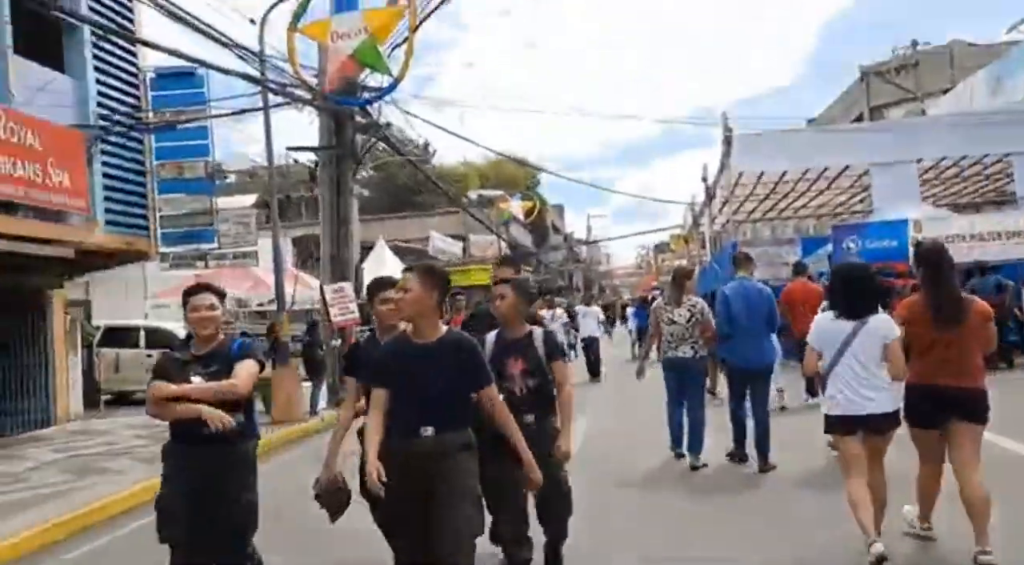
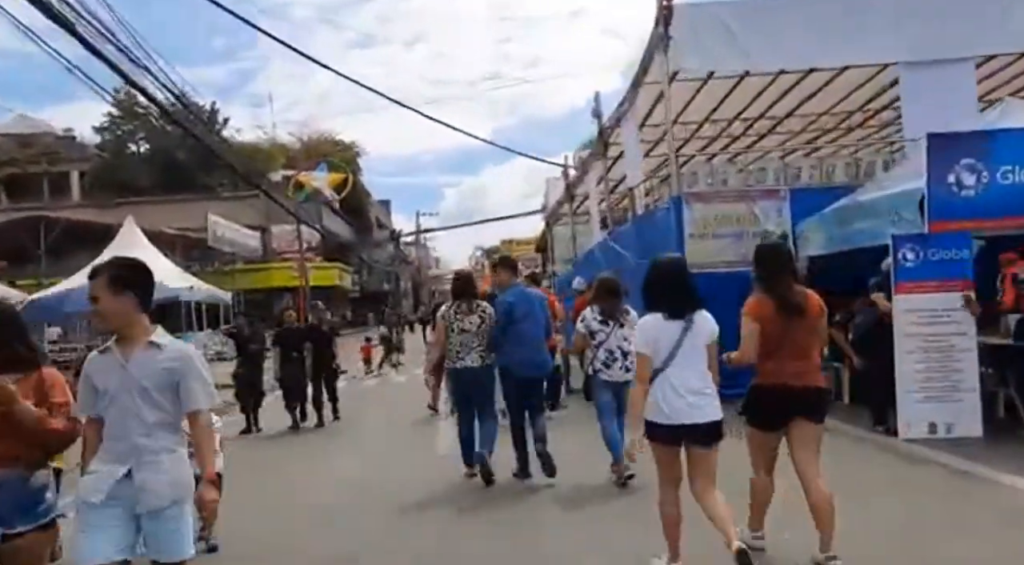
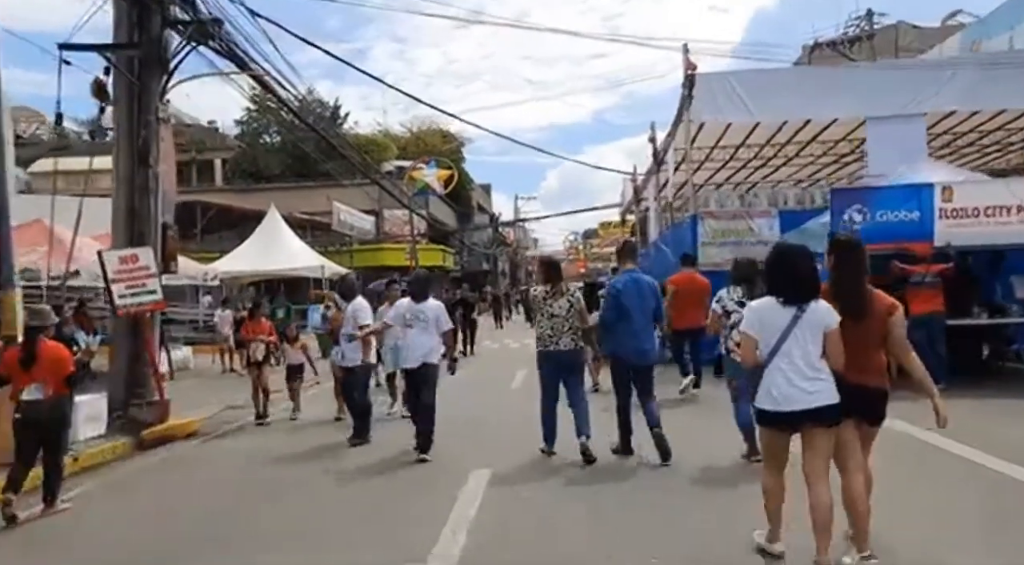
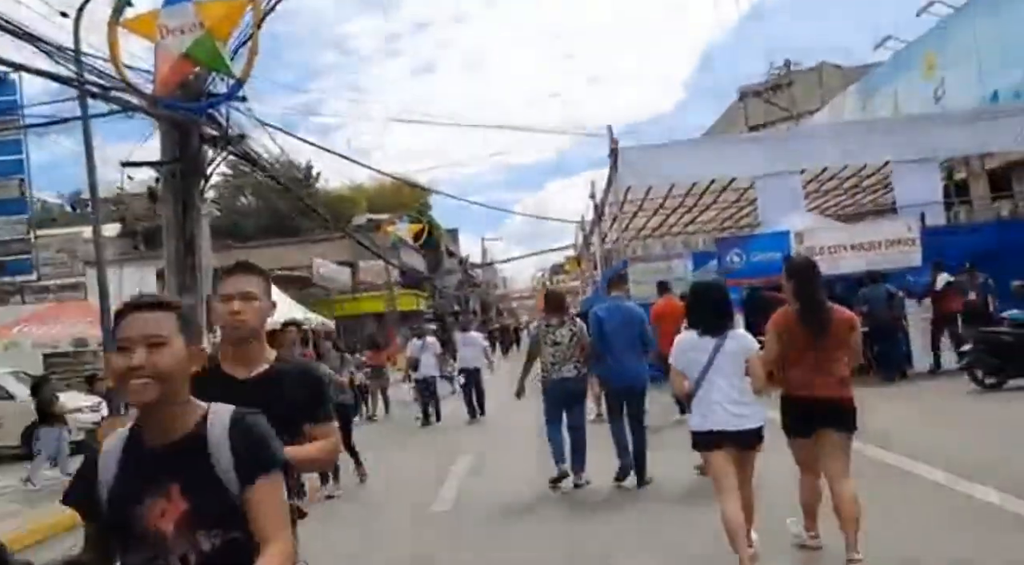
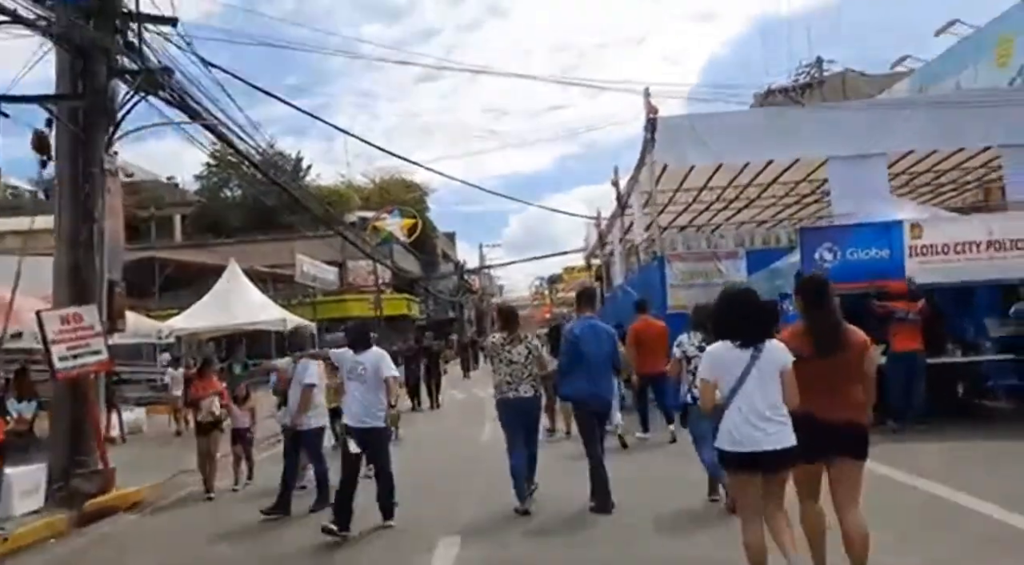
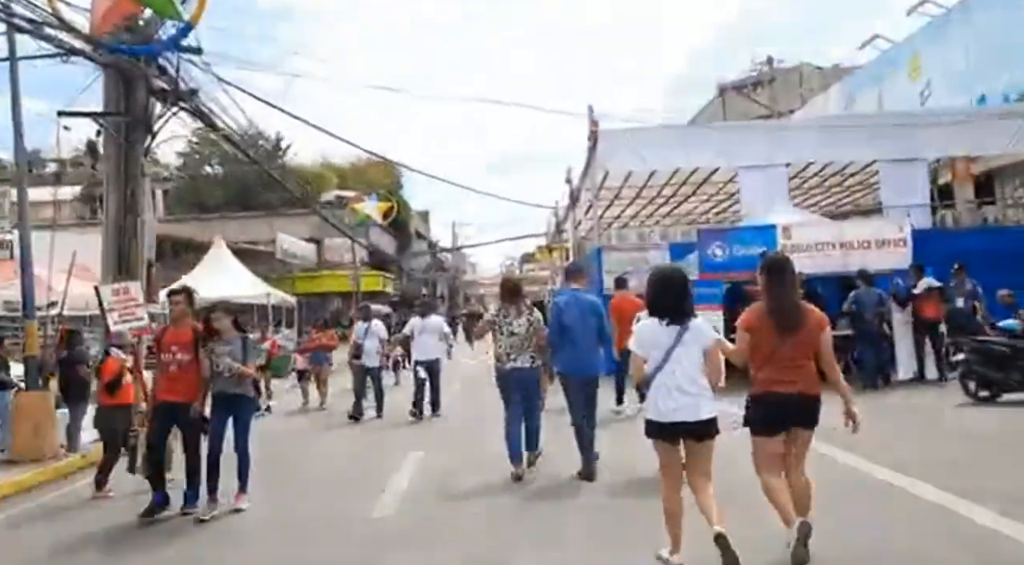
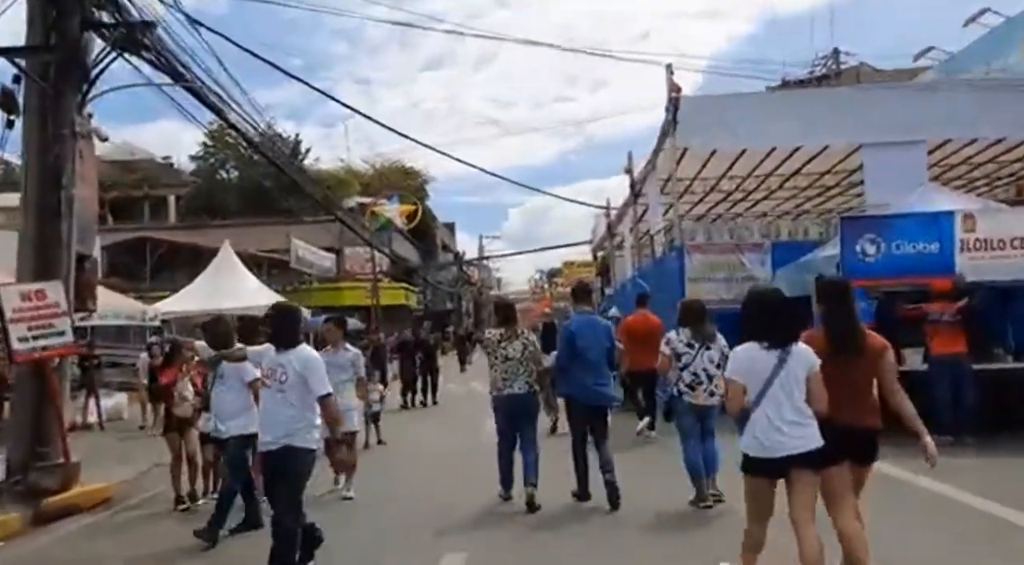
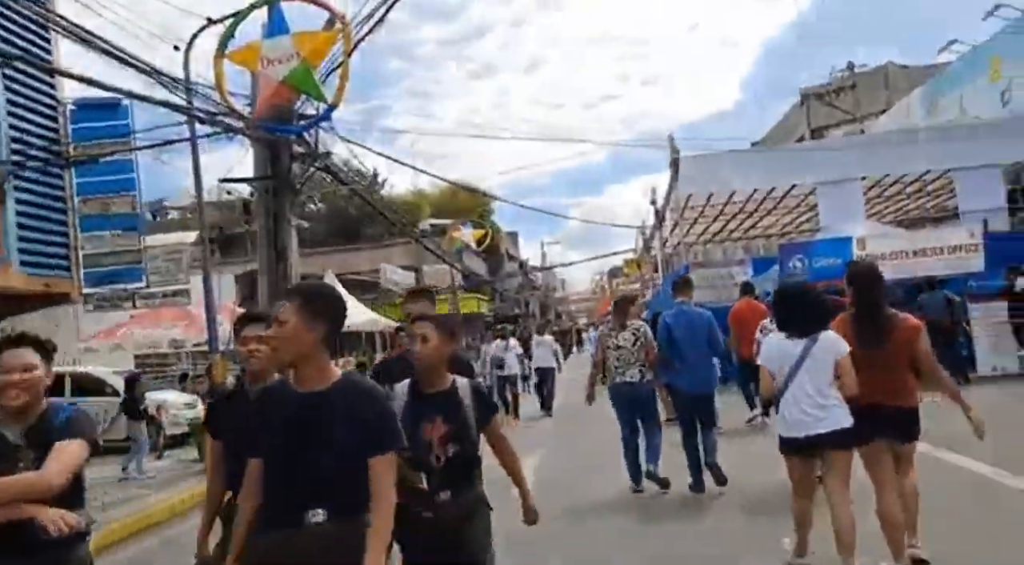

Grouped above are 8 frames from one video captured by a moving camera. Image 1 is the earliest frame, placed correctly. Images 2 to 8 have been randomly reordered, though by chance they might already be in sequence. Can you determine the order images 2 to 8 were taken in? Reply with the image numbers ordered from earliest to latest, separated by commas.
8, 4, 6, 3, 5, 7, 2
